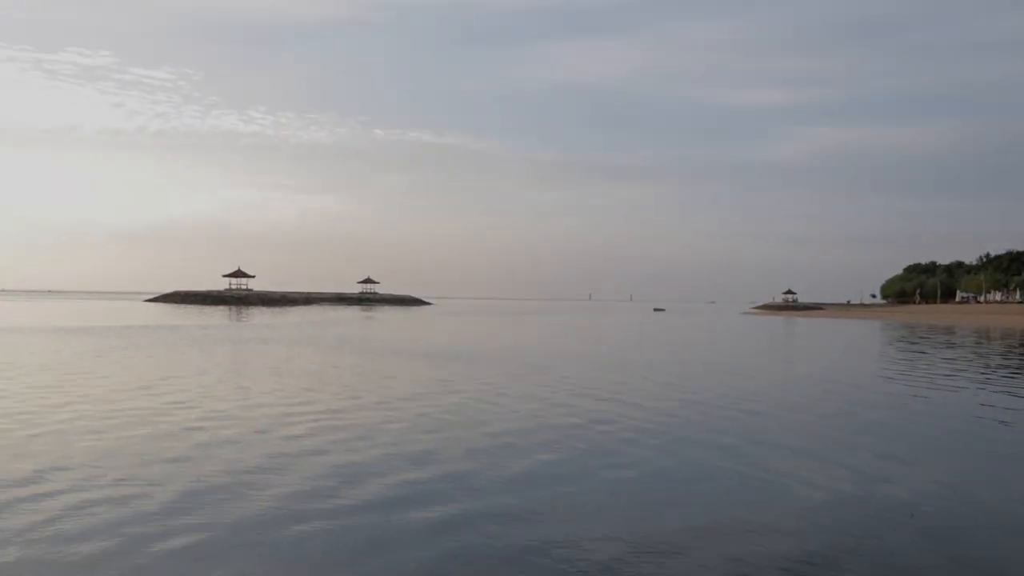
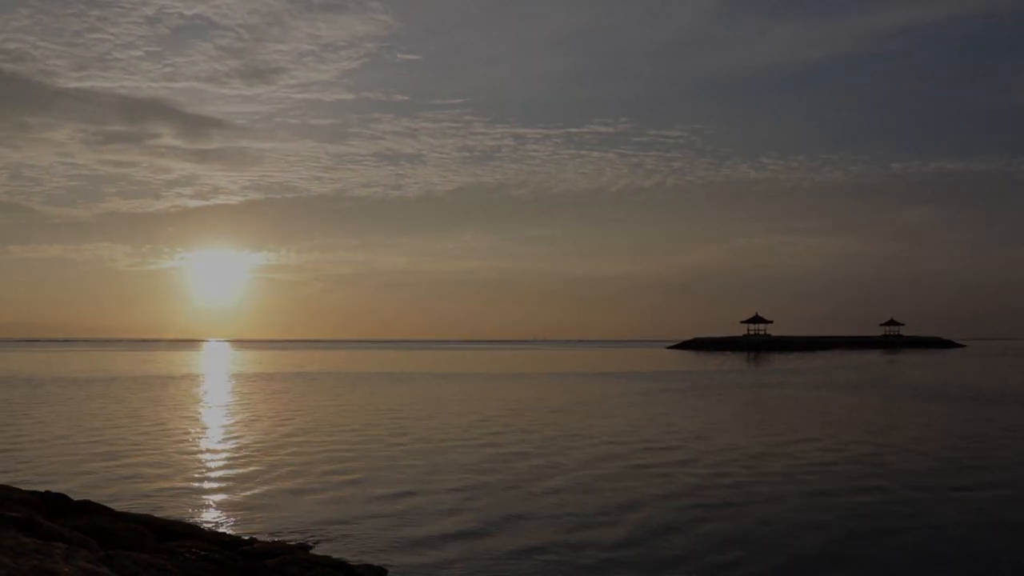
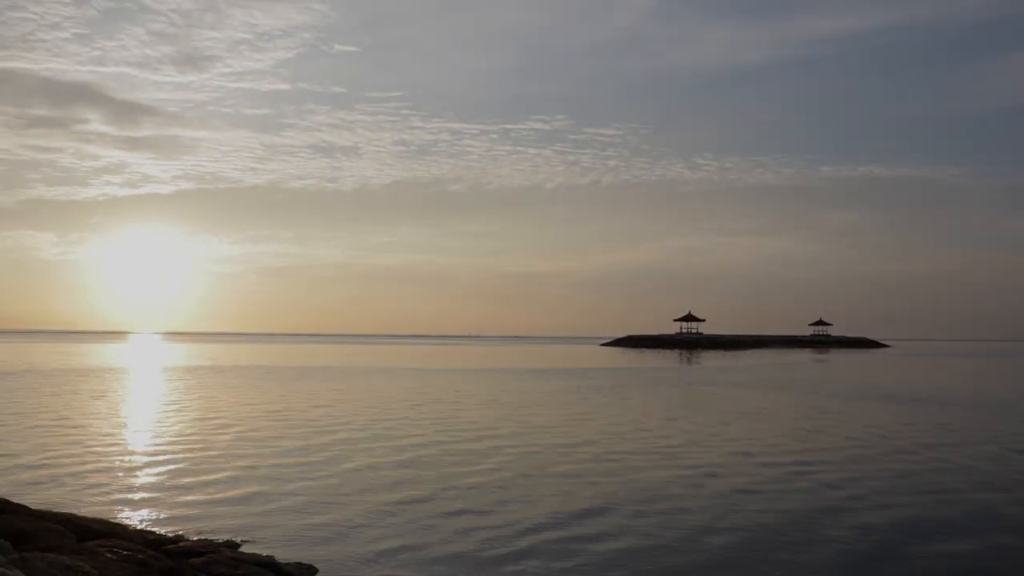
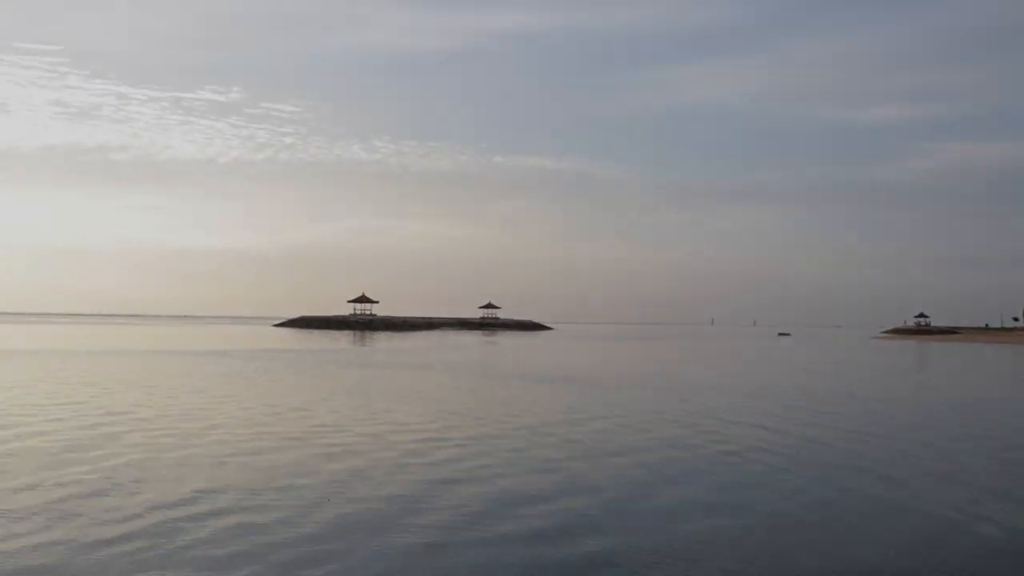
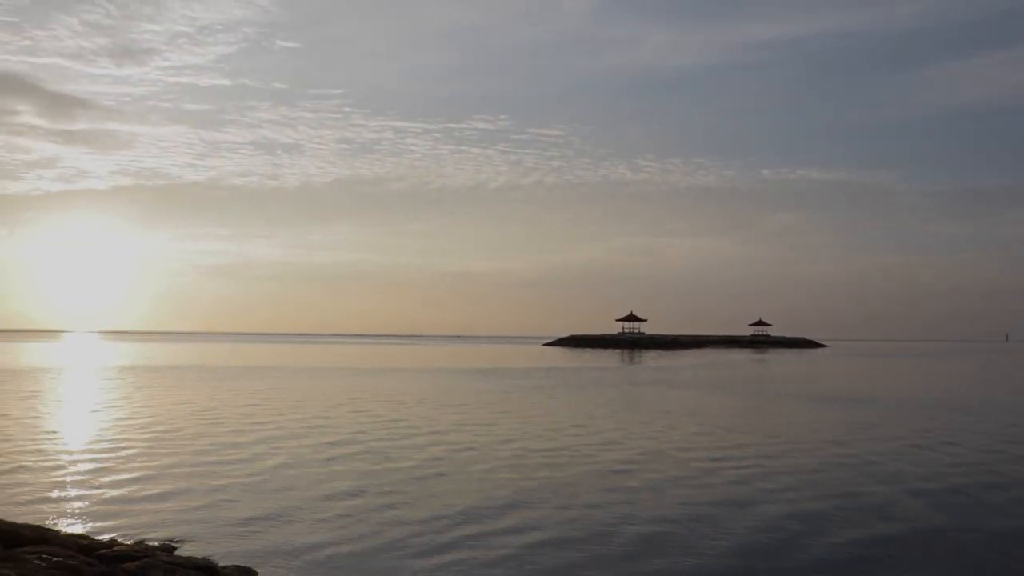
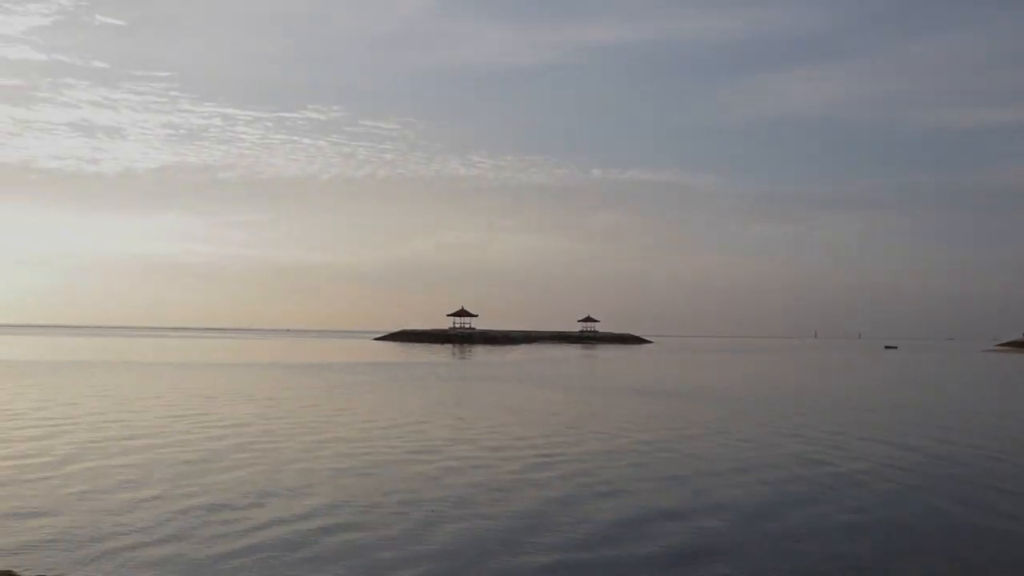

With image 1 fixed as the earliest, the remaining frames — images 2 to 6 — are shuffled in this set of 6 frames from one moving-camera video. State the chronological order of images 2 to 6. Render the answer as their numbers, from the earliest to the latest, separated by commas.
4, 6, 5, 3, 2
